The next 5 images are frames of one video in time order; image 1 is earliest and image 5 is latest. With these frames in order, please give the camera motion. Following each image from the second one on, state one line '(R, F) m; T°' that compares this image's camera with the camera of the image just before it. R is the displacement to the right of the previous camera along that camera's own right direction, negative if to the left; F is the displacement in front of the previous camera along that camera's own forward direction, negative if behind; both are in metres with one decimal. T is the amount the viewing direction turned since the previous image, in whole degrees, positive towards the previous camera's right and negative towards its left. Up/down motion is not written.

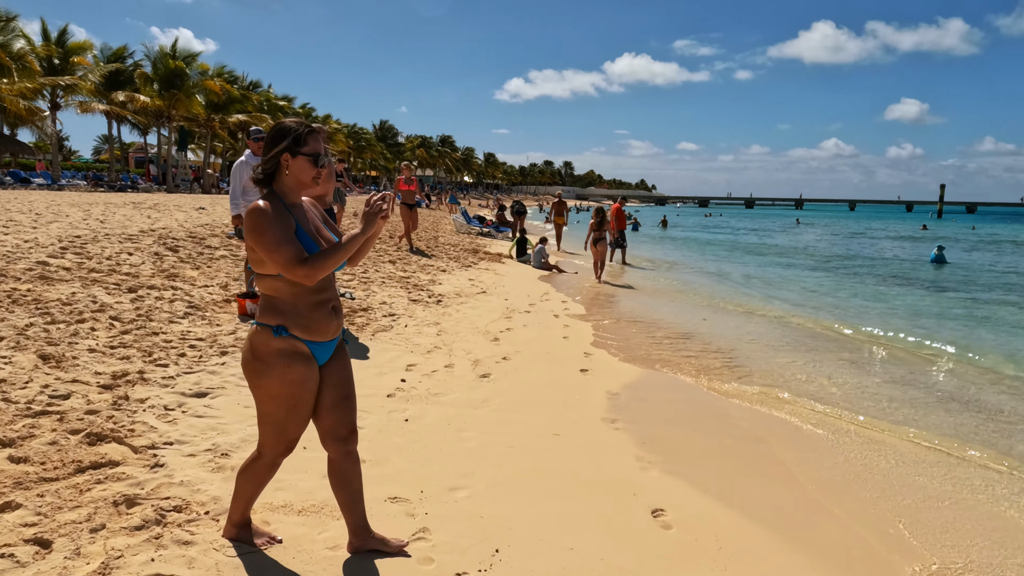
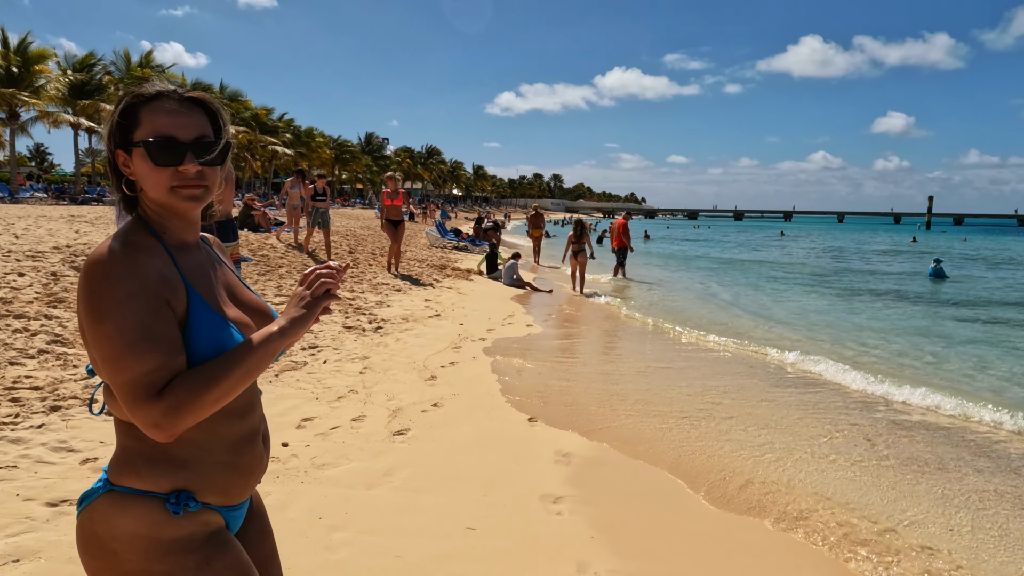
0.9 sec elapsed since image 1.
(+0.4, +1.0) m; +1°
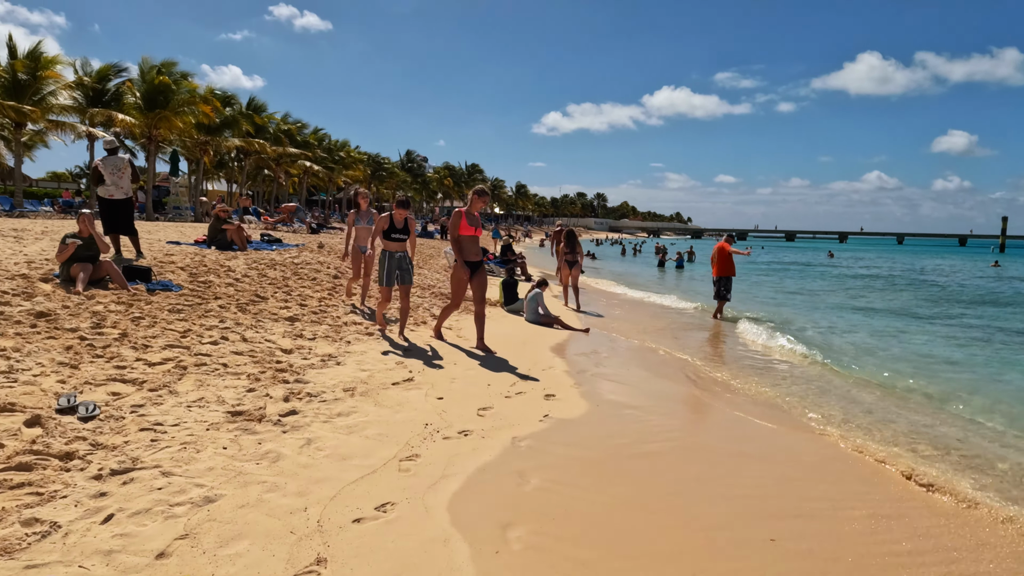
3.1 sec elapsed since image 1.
(+0.2, +2.7) m; -4°
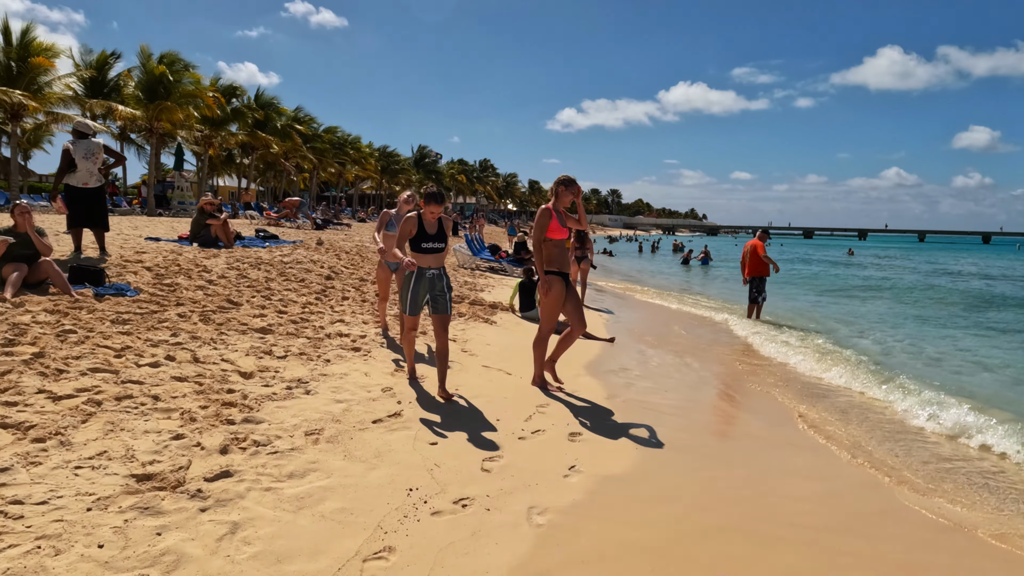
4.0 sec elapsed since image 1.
(0.0, +1.1) m; -1°
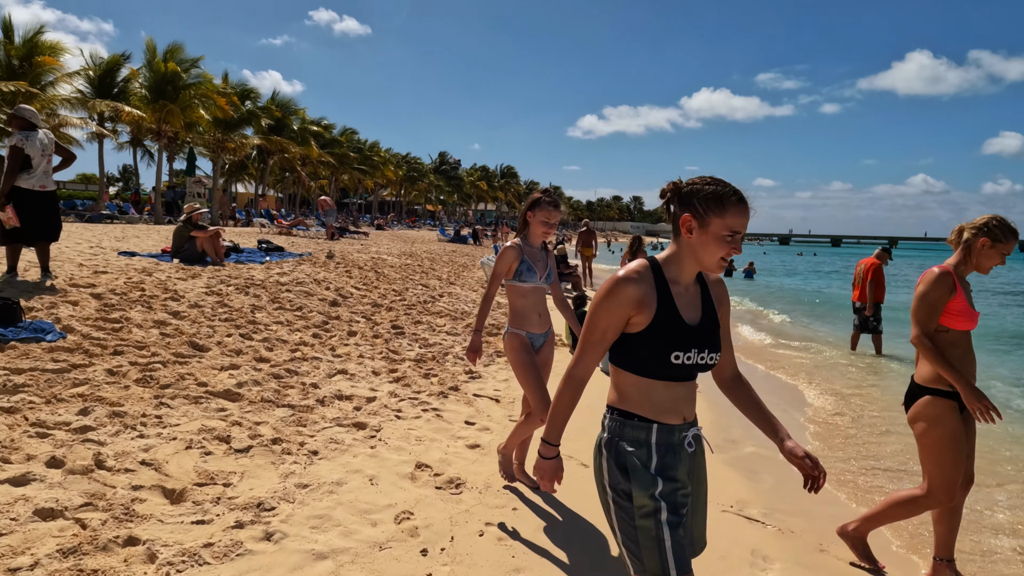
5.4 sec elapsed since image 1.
(-0.3, +1.7) m; -2°
